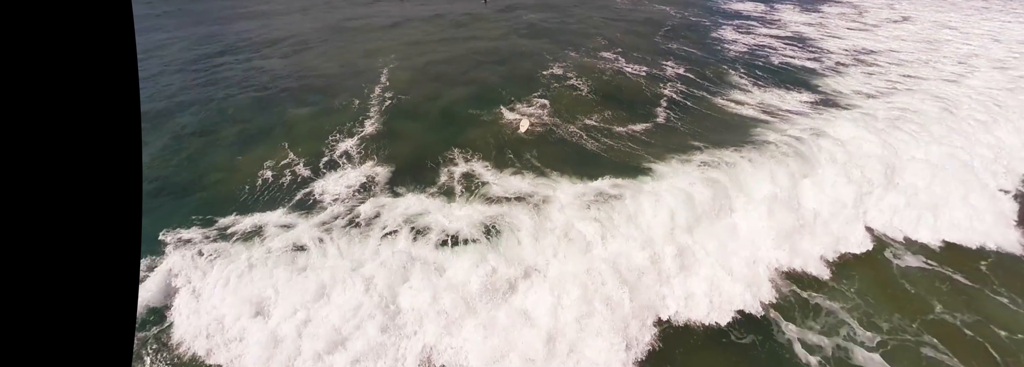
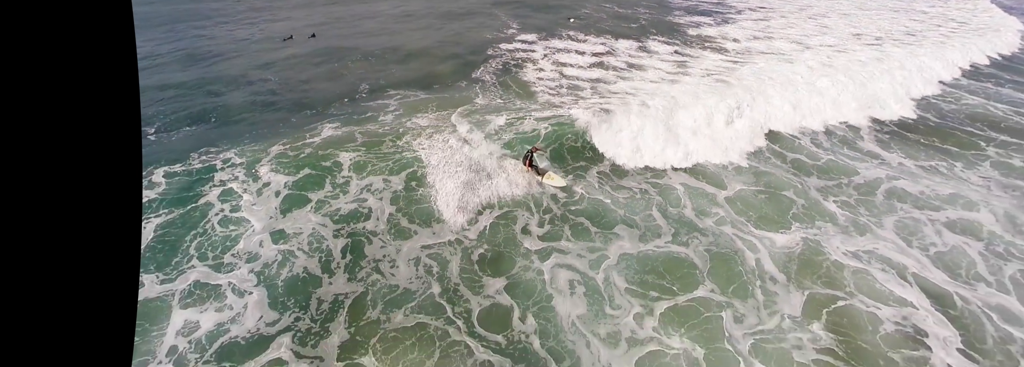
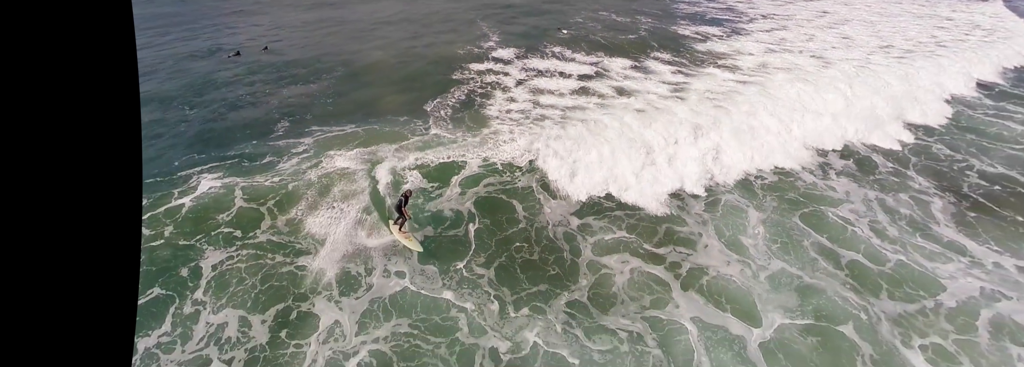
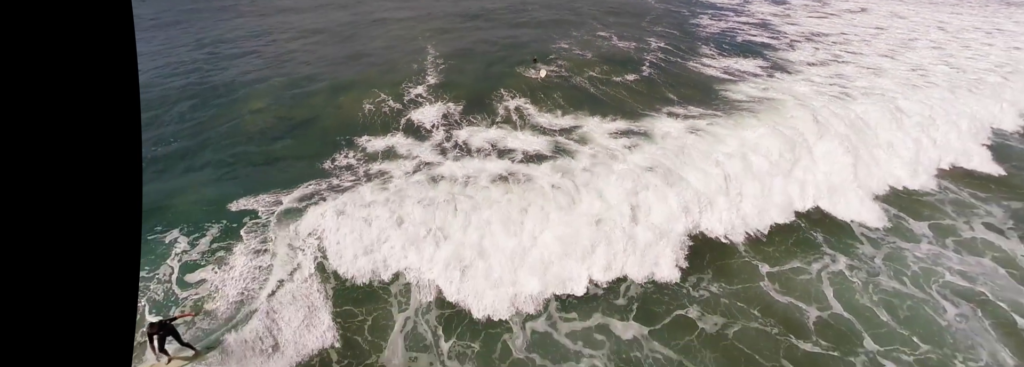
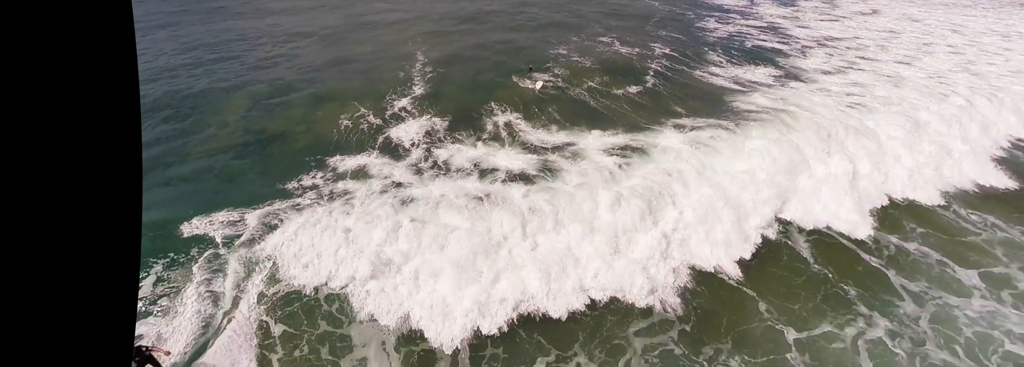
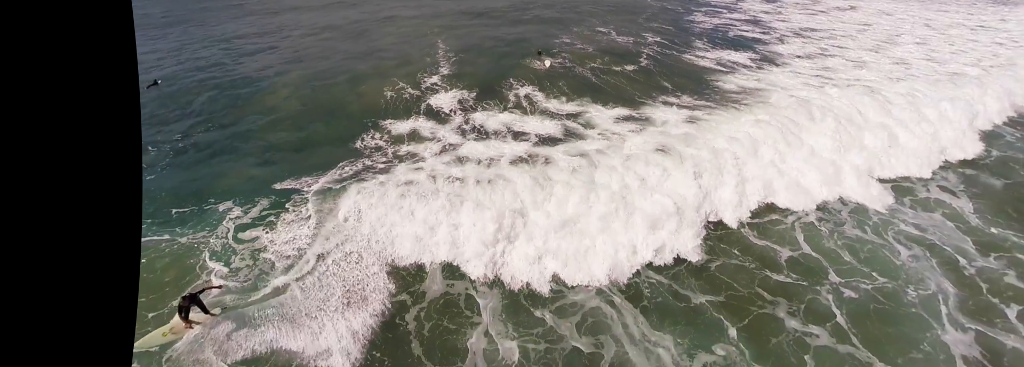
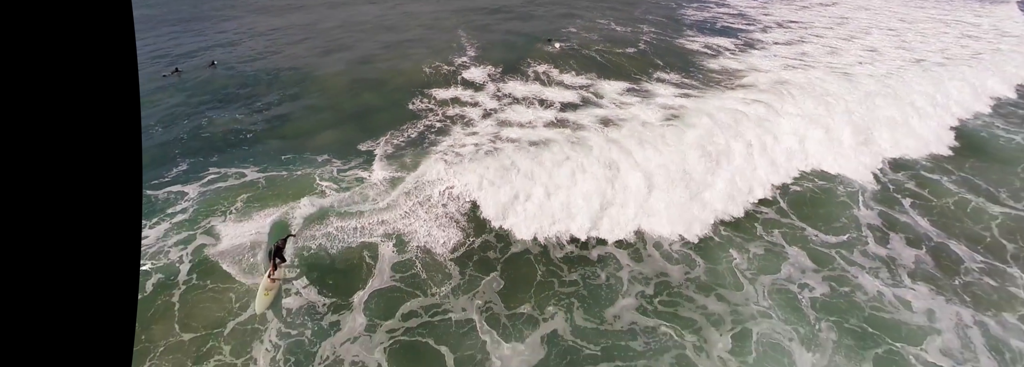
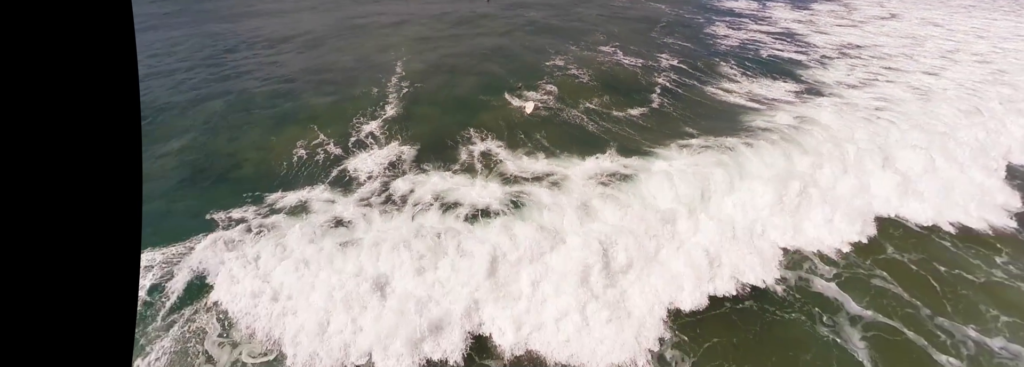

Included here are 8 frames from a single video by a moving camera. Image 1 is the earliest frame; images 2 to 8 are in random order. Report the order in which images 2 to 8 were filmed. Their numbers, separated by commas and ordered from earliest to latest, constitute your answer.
8, 5, 4, 6, 7, 3, 2
